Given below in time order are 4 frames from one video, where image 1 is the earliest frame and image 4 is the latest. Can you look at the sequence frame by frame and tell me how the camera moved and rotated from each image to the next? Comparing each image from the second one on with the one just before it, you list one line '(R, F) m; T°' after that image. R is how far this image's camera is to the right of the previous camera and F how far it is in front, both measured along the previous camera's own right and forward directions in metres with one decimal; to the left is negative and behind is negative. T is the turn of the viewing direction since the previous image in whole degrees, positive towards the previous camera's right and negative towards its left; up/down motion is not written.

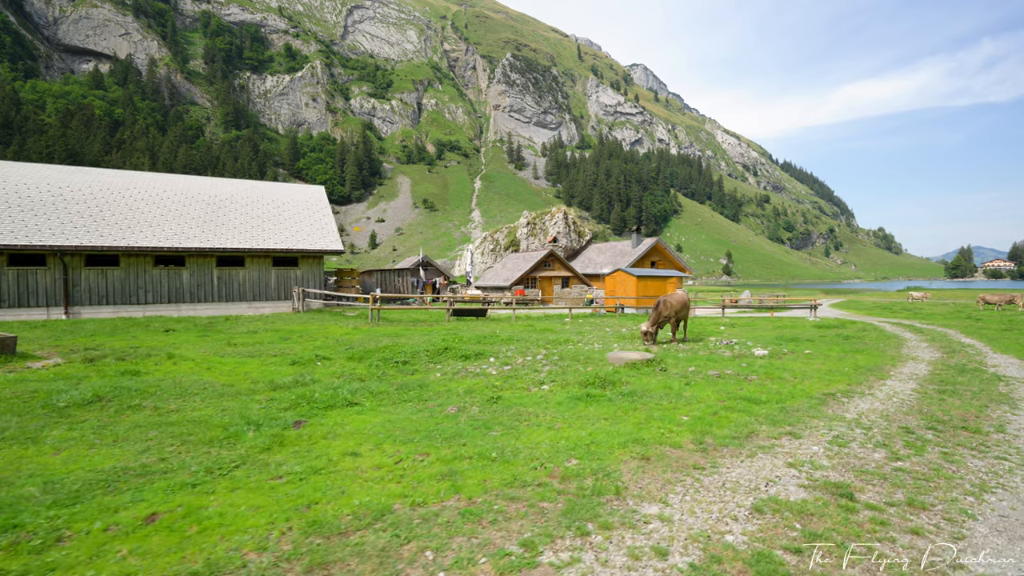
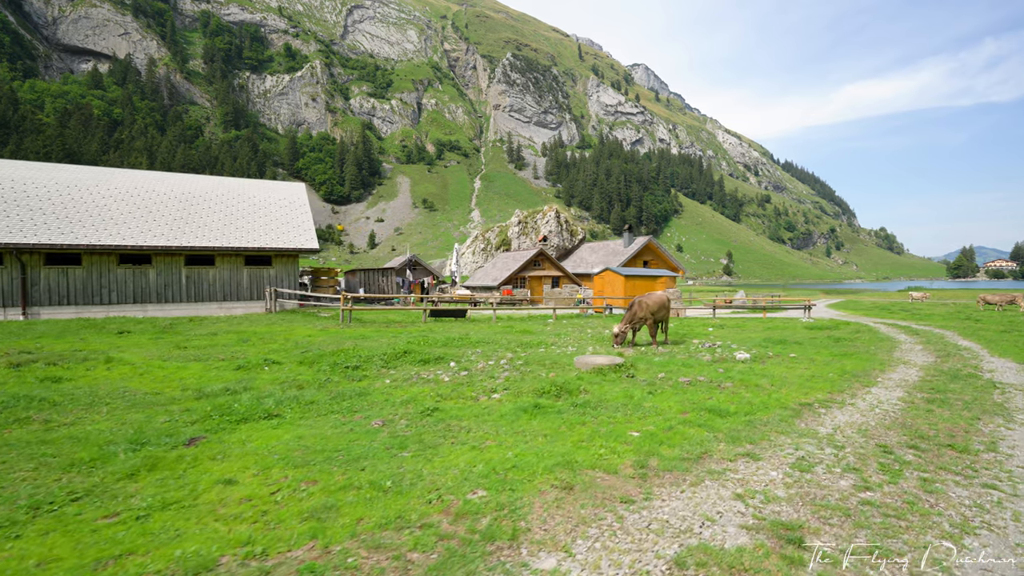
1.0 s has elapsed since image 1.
(+1.3, +1.1) m; 0°
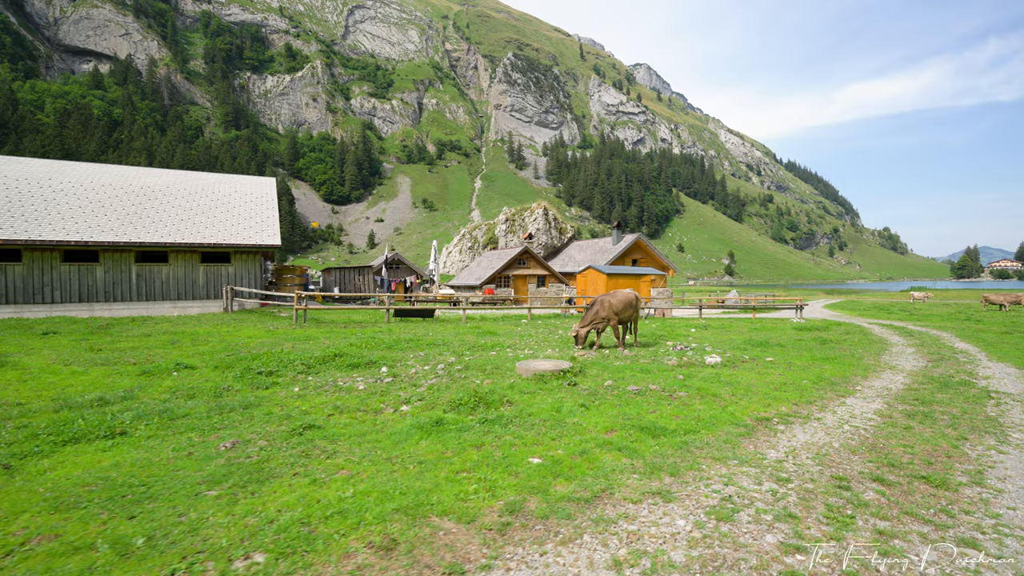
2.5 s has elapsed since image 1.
(+1.9, +1.7) m; 0°
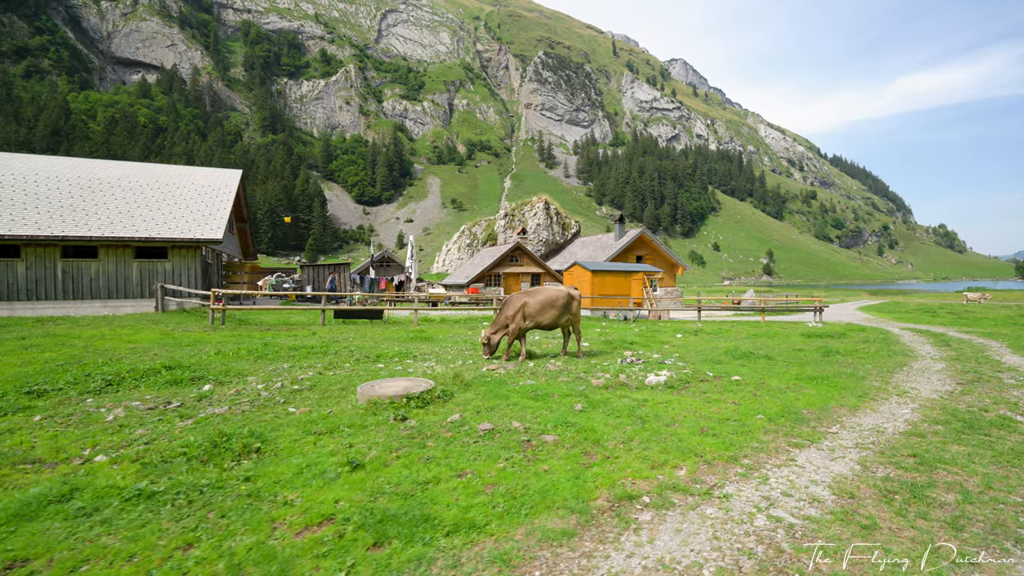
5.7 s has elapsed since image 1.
(+4.0, +3.7) m; -4°
